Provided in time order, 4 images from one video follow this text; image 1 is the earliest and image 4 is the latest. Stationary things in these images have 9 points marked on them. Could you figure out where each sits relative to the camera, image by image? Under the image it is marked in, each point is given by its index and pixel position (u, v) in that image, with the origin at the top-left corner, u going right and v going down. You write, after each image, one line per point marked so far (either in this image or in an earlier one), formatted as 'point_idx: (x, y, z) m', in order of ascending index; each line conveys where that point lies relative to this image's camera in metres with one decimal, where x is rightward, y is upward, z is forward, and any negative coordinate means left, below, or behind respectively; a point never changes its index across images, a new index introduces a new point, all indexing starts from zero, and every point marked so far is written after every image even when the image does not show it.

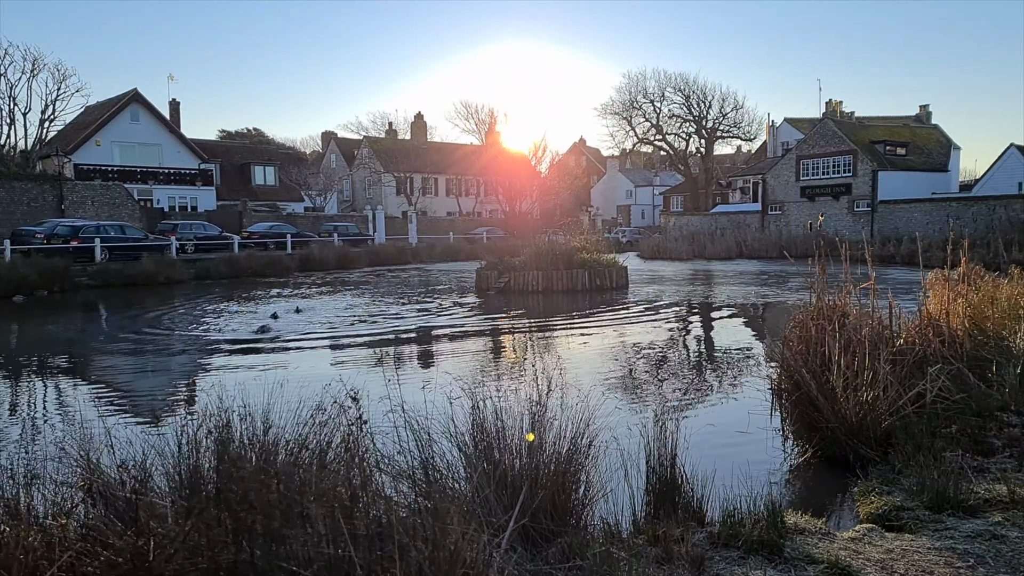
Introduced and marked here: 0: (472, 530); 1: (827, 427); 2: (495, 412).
0: (-0.2, -1.0, +3.2) m
1: (+2.5, -1.1, +5.9) m
2: (-0.1, -0.7, +4.4) m
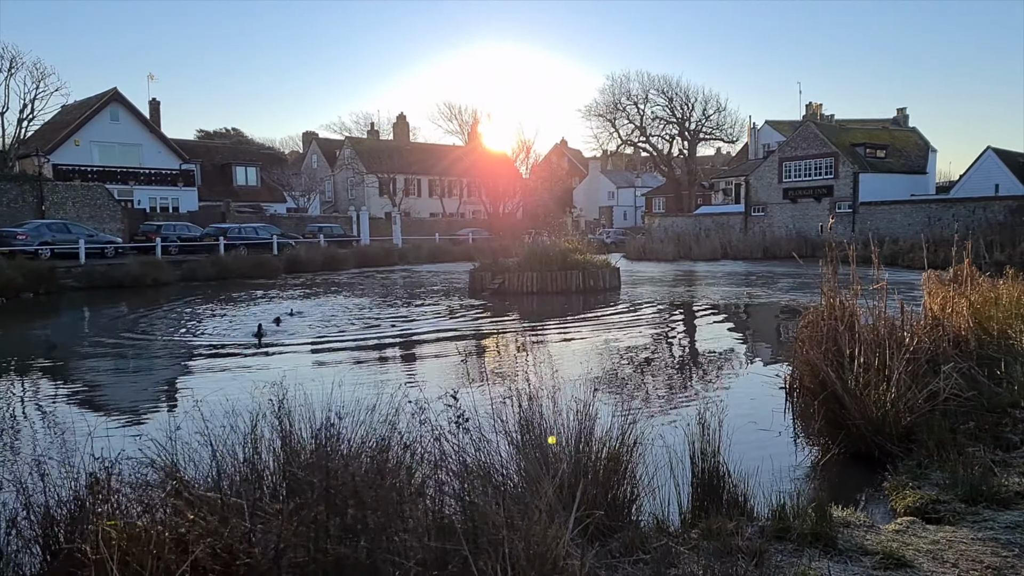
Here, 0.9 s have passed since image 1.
0: (+0.2, -1.0, +3.2) m
1: (+2.7, -1.1, +6.0) m
2: (+0.2, -0.7, +4.4) m
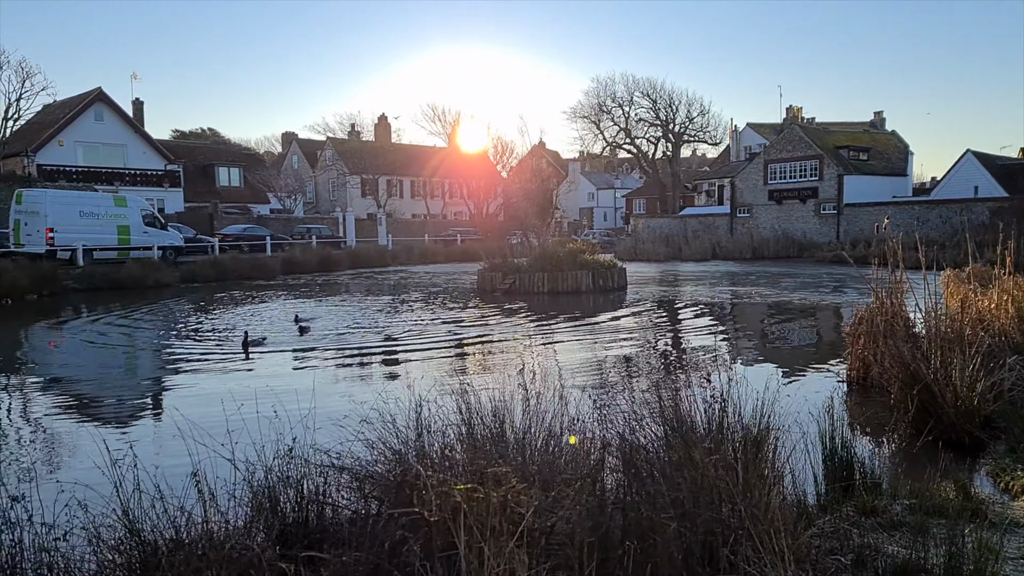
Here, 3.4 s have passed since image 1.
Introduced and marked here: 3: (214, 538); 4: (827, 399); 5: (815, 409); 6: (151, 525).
0: (+1.2, -1.0, +3.5) m
1: (+3.6, -1.1, +6.4) m
2: (+1.1, -0.7, +4.7) m
3: (-1.3, -1.0, +3.1) m
4: (+2.7, -1.0, +7.0) m
5: (+2.4, -1.0, +6.0) m
6: (-1.6, -1.0, +3.2) m
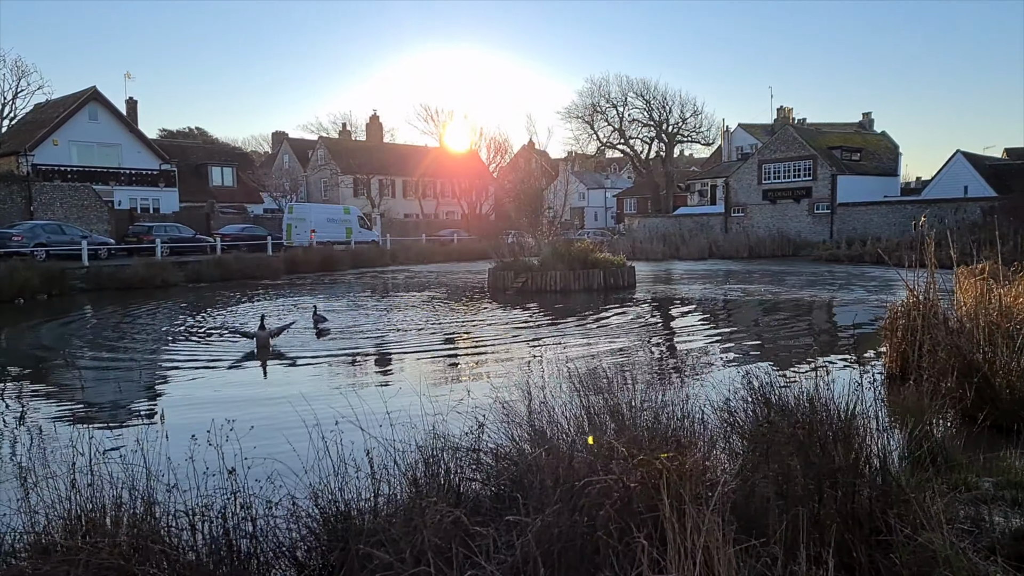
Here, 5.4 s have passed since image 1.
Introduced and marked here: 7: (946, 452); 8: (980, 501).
0: (+1.9, -0.9, +3.8) m
1: (+4.3, -1.0, +6.8) m
2: (+1.8, -0.7, +5.0) m
3: (-0.5, -1.0, +3.3) m
4: (+3.3, -1.0, +7.3) m
5: (+3.1, -0.9, +6.3) m
6: (-0.8, -1.0, +3.4) m
7: (+3.0, -1.1, +5.2) m
8: (+2.7, -1.2, +4.3) m
